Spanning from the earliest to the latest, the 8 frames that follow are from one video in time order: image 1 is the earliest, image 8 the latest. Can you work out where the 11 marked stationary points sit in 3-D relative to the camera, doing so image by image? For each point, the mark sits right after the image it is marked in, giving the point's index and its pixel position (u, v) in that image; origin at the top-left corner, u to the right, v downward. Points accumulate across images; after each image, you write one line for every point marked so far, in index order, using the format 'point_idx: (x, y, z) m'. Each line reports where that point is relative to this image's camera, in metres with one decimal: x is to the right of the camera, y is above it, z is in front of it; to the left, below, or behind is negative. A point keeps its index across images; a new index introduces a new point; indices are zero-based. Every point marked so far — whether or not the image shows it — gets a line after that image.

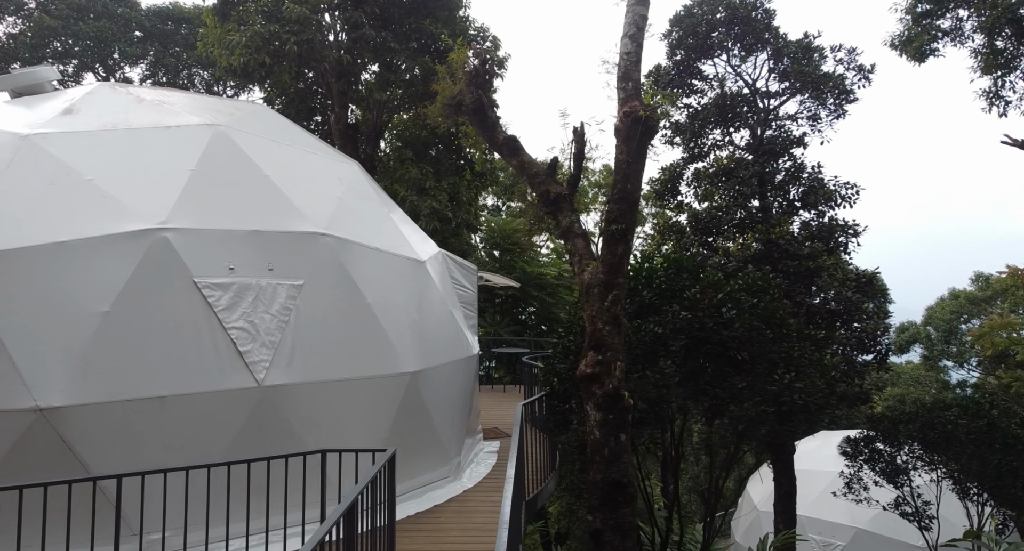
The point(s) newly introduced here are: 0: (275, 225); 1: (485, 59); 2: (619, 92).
0: (-2.9, +0.6, +7.8) m
1: (-0.4, +3.2, +9.2) m
2: (+1.4, +2.4, +8.1) m
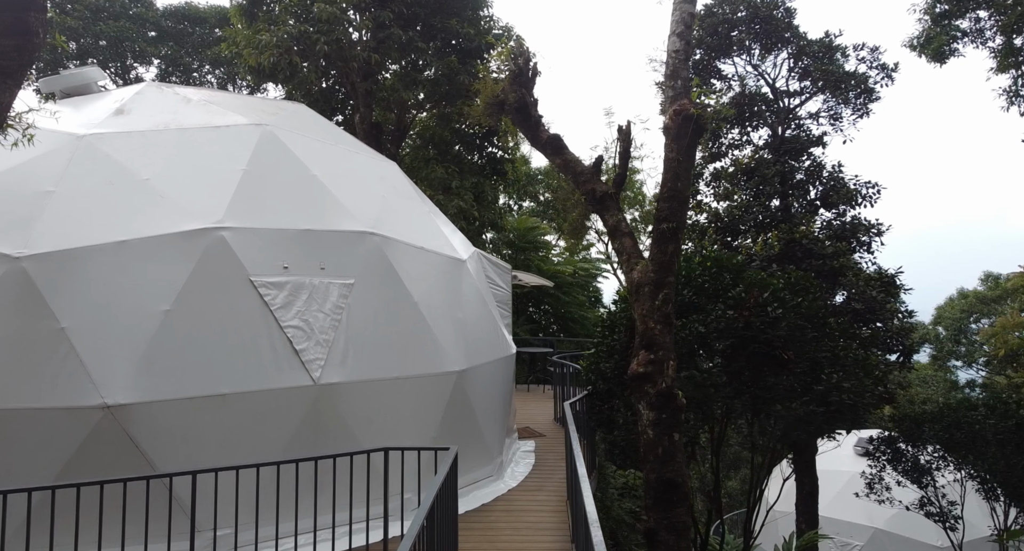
0: (-2.3, +0.6, +7.9) m
1: (+0.3, +3.2, +9.2) m
2: (+2.0, +2.4, +8.1) m
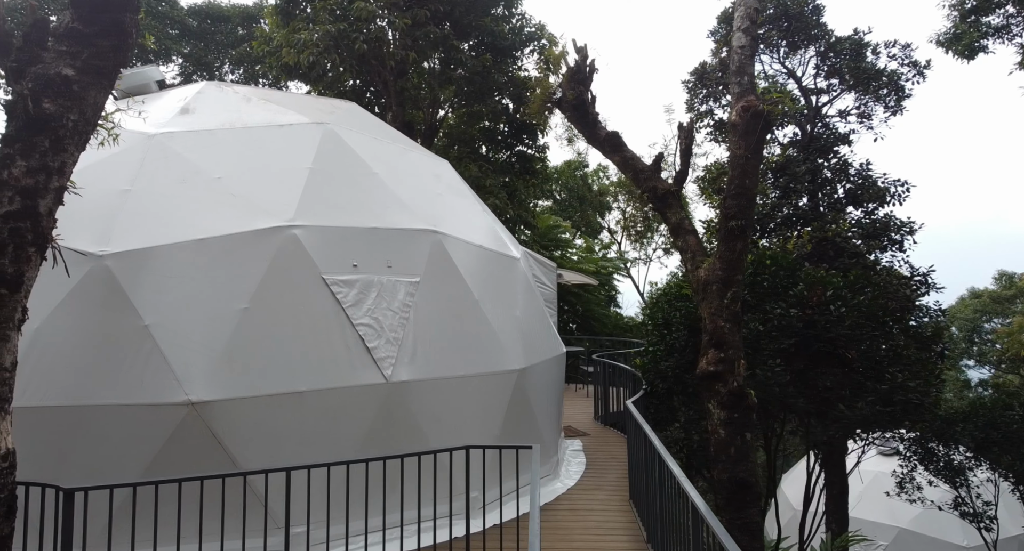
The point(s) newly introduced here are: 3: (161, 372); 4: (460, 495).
0: (-1.5, +0.7, +7.9) m
1: (+1.1, +3.2, +9.2) m
2: (+2.8, +2.4, +8.0) m
3: (-3.4, -0.9, +6.1) m
4: (-0.6, -2.6, +7.3) m
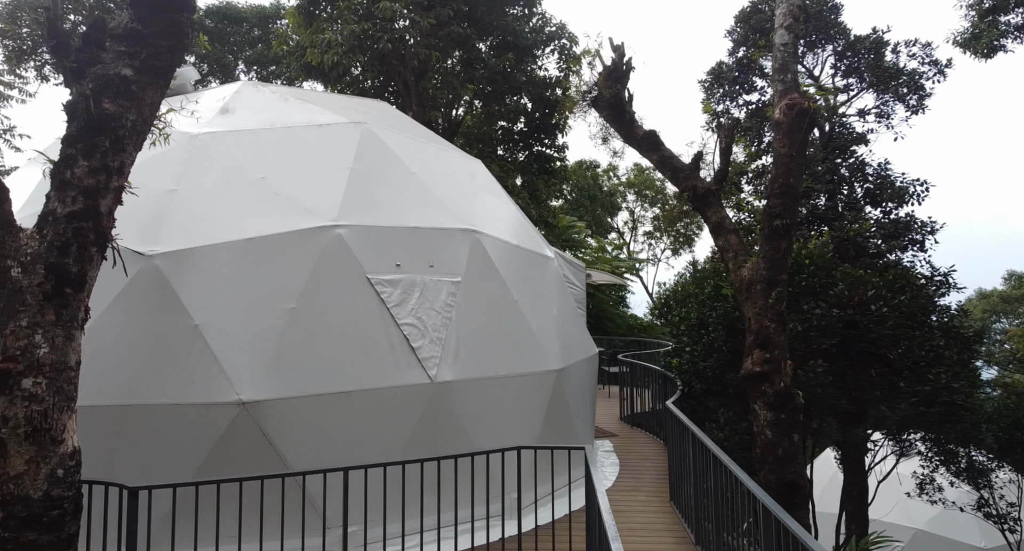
0: (-1.0, +0.7, +7.9) m
1: (+1.6, +3.2, +9.1) m
2: (+3.3, +2.4, +8.0) m
3: (-2.9, -0.9, +6.1) m
4: (-0.1, -2.6, +7.3) m
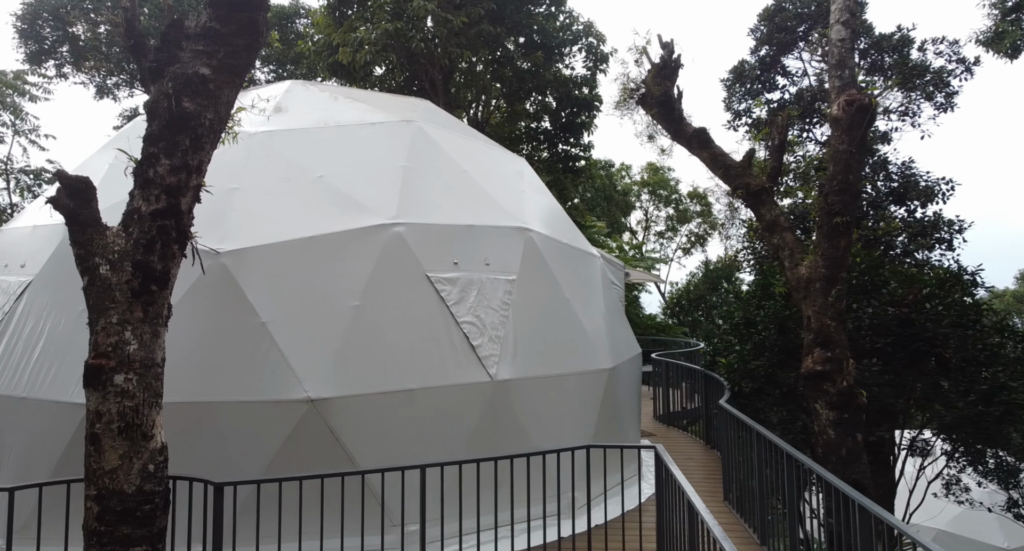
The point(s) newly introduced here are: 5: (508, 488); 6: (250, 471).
0: (-0.3, +0.7, +7.9) m
1: (+2.3, +3.3, +9.1) m
2: (+4.0, +2.4, +7.9) m
3: (-2.3, -0.9, +6.2) m
4: (+0.5, -2.6, +7.3) m
5: (0.0, -2.3, +7.0) m
6: (-2.5, -1.9, +6.0) m
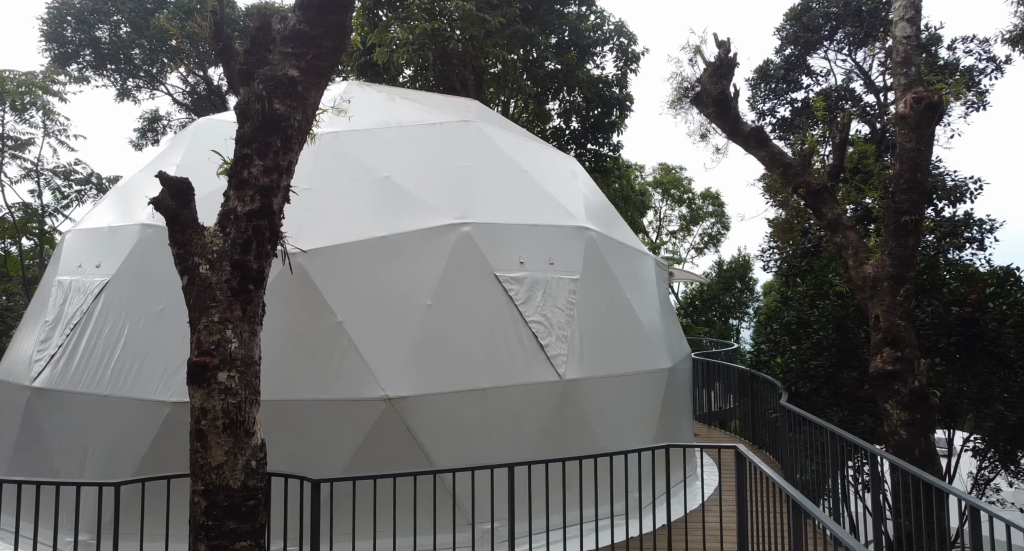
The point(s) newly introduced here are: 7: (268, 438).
0: (+0.5, +0.7, +7.9) m
1: (+3.1, +3.3, +9.1) m
2: (+4.8, +2.4, +7.8) m
3: (-1.5, -0.9, +6.2) m
4: (+1.3, -2.5, +7.3) m
5: (+0.7, -2.3, +7.0) m
6: (-1.8, -1.9, +6.1) m
7: (-2.4, -1.6, +6.1) m
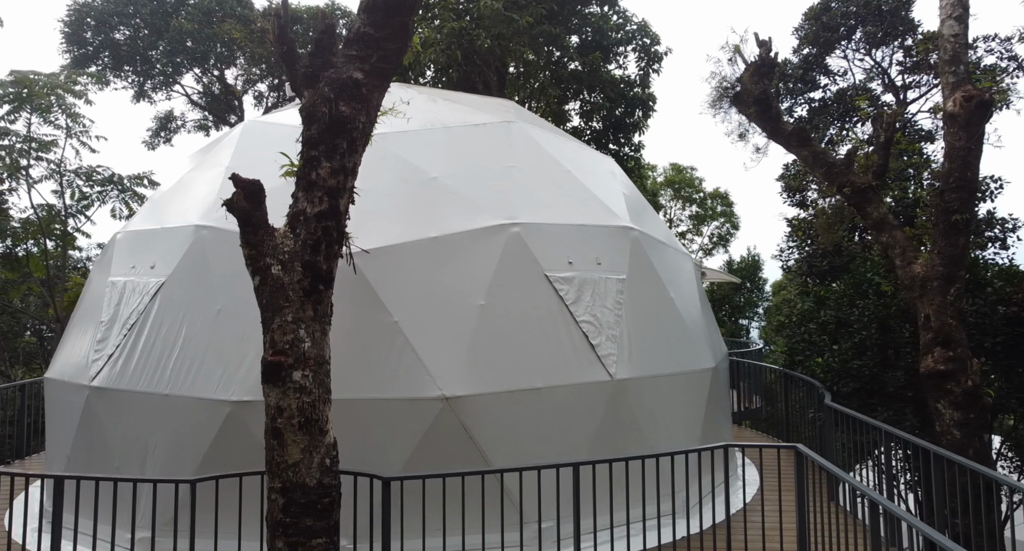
0: (+1.0, +0.7, +7.9) m
1: (+3.7, +3.3, +9.0) m
2: (+5.3, +2.4, +7.8) m
3: (-1.0, -0.9, +6.3) m
4: (+1.9, -2.5, +7.3) m
5: (+1.3, -2.3, +7.0) m
6: (-1.2, -1.9, +6.2) m
7: (-1.8, -1.6, +6.2) m
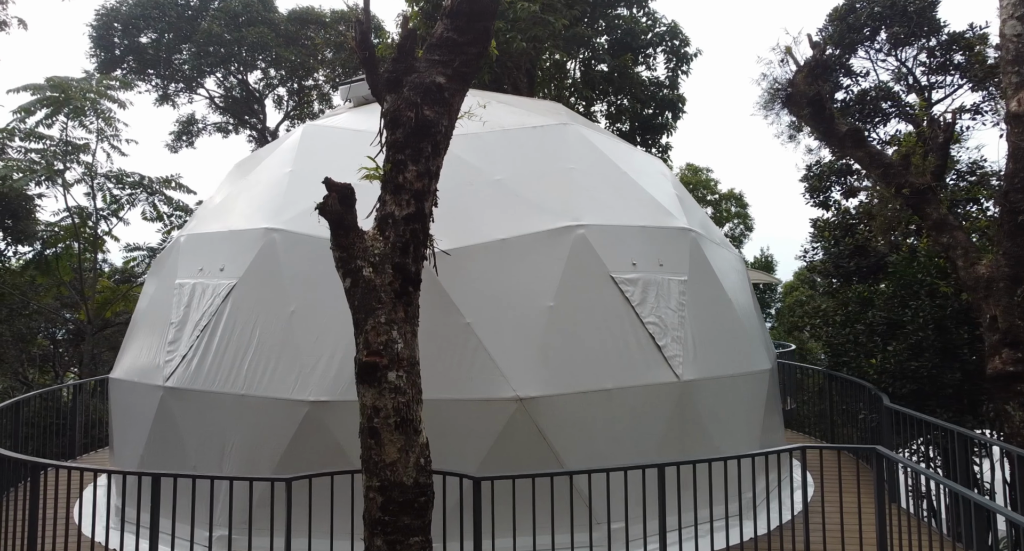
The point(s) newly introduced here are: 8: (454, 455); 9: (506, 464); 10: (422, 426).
0: (+1.8, +0.7, +8.0) m
1: (+4.4, +3.2, +9.0) m
2: (+6.1, +2.4, +7.7) m
3: (-0.3, -0.9, +6.3) m
4: (+2.6, -2.6, +7.3) m
5: (+2.0, -2.3, +7.0) m
6: (-0.5, -1.9, +6.2) m
7: (-1.1, -1.6, +6.2) m
8: (-0.6, -1.8, +6.2) m
9: (-0.1, -1.9, +6.3) m
10: (-0.7, -1.2, +4.8) m
